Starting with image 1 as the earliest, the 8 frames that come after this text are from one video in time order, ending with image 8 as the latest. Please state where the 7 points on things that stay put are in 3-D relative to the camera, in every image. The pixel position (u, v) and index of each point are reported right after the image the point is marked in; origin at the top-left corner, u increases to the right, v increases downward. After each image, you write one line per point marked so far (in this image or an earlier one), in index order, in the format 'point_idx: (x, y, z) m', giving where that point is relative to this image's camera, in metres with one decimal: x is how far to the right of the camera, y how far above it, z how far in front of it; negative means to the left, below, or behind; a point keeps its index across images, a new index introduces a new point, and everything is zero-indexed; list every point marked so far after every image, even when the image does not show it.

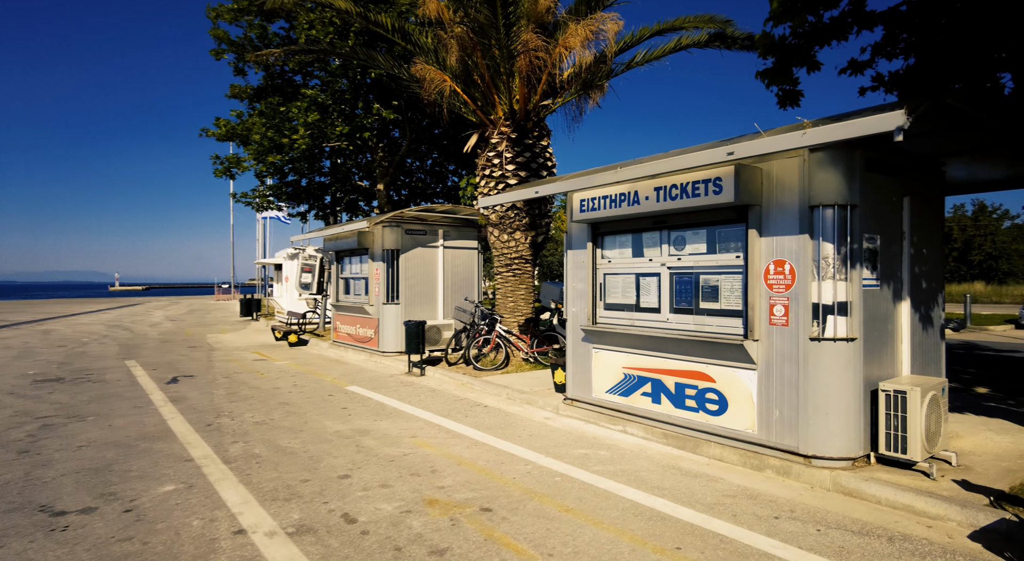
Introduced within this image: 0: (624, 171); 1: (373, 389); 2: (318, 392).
0: (+1.2, +1.2, +6.2) m
1: (-2.4, -1.9, +9.7) m
2: (-3.4, -1.9, +9.7) m
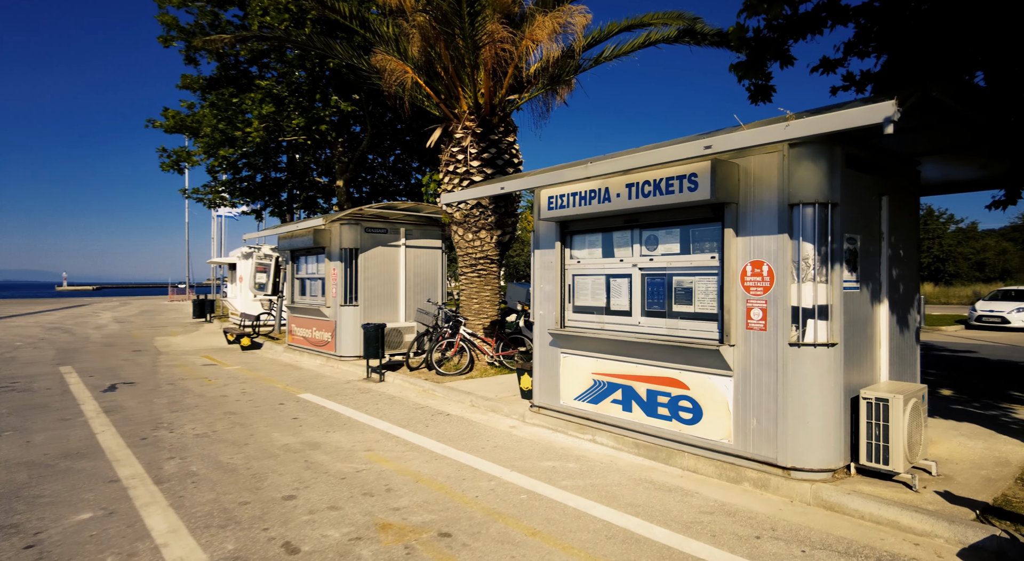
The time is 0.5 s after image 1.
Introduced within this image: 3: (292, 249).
0: (+0.9, +1.2, +5.8) m
1: (-3.0, -1.9, +9.1) m
2: (-4.0, -1.9, +9.0) m
3: (-5.6, +0.8, +14.0) m
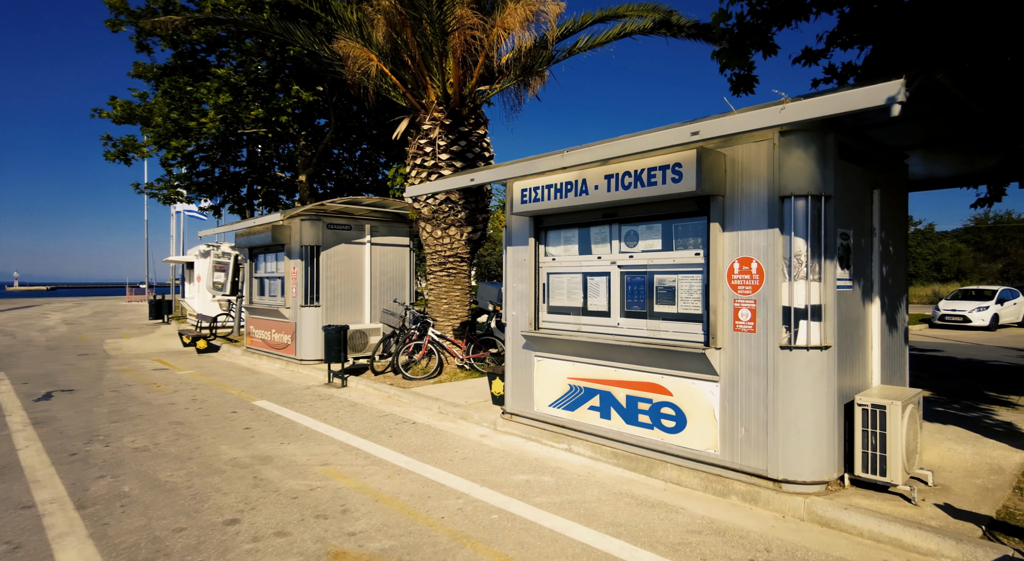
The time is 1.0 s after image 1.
0: (+0.6, +1.2, +5.4) m
1: (-3.5, -1.9, +8.5) m
2: (-4.5, -1.9, +8.4) m
3: (-6.3, +0.8, +13.2) m
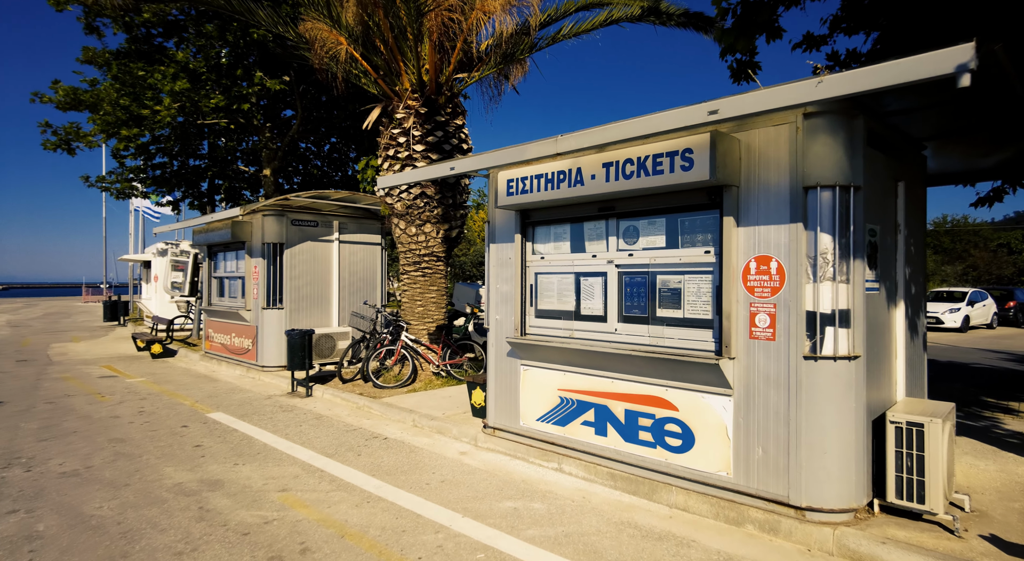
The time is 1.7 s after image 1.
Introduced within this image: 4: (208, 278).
0: (+0.4, +1.2, +4.8) m
1: (-3.8, -1.9, +7.7) m
2: (-4.7, -1.9, +7.6) m
3: (-6.8, +0.8, +12.3) m
4: (-7.1, +0.1, +12.9) m
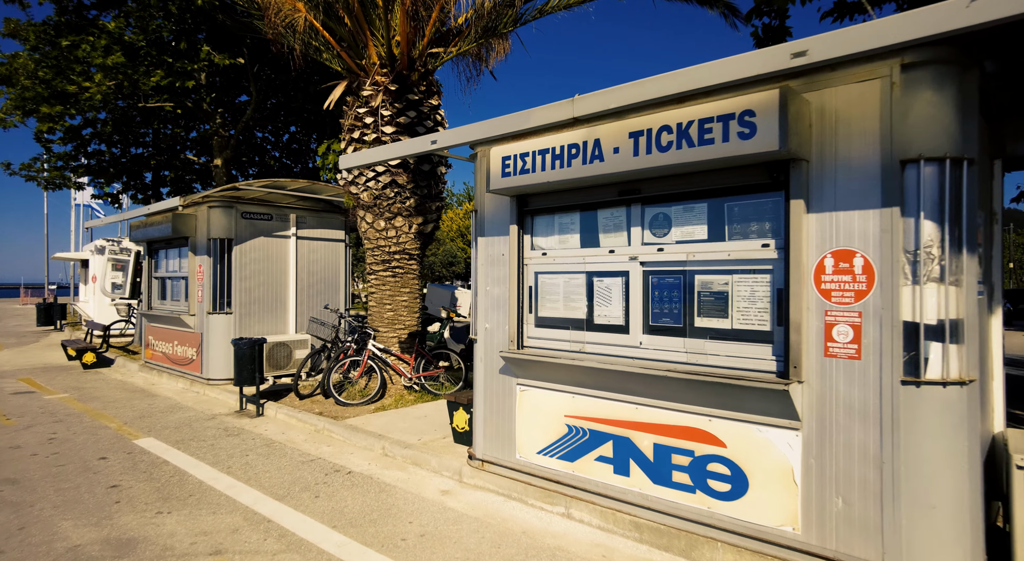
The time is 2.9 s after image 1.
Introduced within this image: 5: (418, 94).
0: (+0.4, +1.2, +3.8) m
1: (-3.9, -1.9, +6.5) m
2: (-4.9, -1.9, +6.3) m
3: (-7.2, +0.8, +10.9) m
4: (-7.6, 0.0, +11.4) m
5: (-1.4, +2.8, +8.2) m
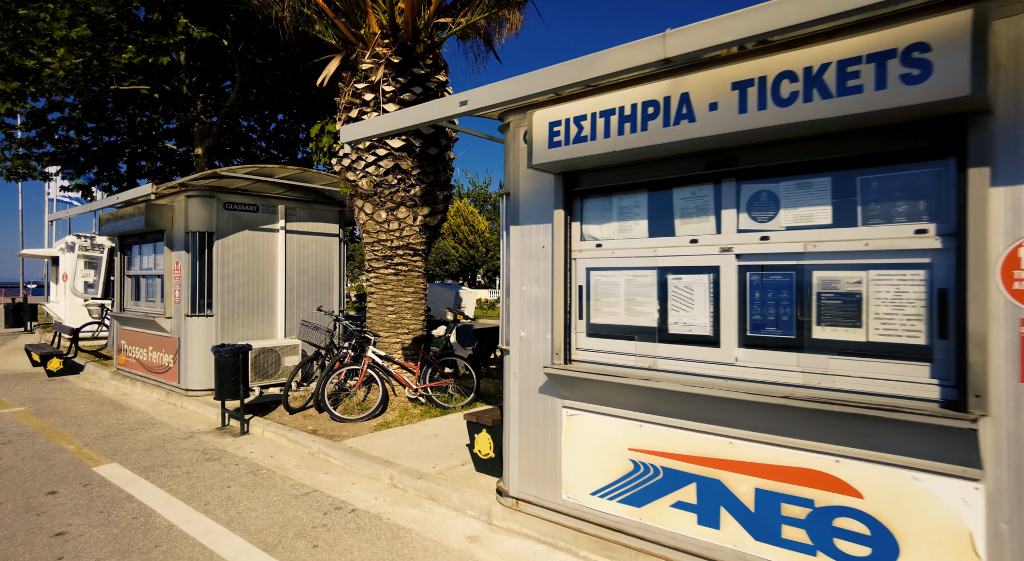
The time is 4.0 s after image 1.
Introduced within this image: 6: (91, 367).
0: (+0.8, +1.2, +3.0) m
1: (-3.7, -1.9, +5.5) m
2: (-4.6, -1.9, +5.3) m
3: (-7.0, +0.8, +9.8) m
4: (-7.4, +0.1, +10.4) m
5: (-1.2, +2.8, +7.3) m
6: (-8.5, -1.8, +11.1) m
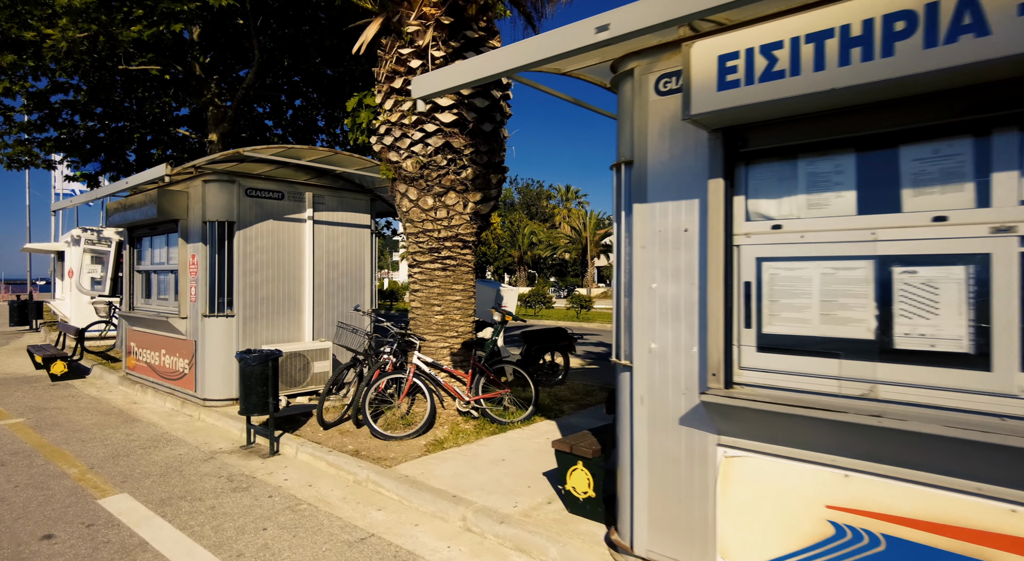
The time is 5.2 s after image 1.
0: (+1.5, +1.2, +2.0) m
1: (-2.9, -1.8, +4.6) m
2: (-3.9, -1.8, +4.4) m
3: (-6.2, +0.9, +8.9) m
4: (-6.6, +0.1, +9.5) m
5: (-0.4, +2.9, +6.4) m
6: (-7.7, -1.7, +10.2) m
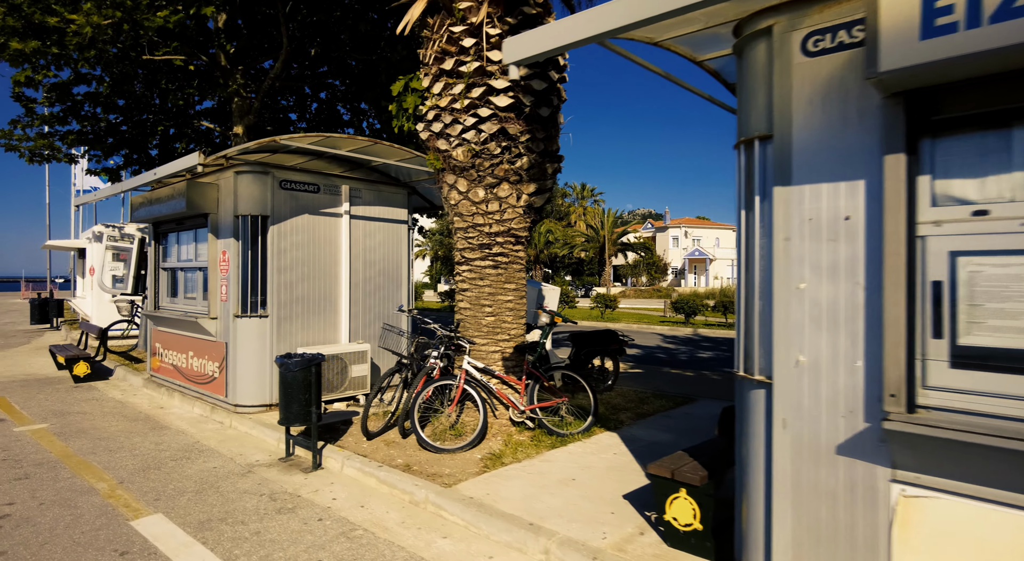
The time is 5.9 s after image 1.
0: (+2.0, +1.2, +1.4) m
1: (-2.4, -1.8, +4.1) m
2: (-3.3, -1.8, +3.9) m
3: (-5.6, +0.9, +8.5) m
4: (-5.9, +0.2, +9.1) m
5: (+0.2, +2.9, +5.8) m
6: (-7.0, -1.7, +9.9) m
